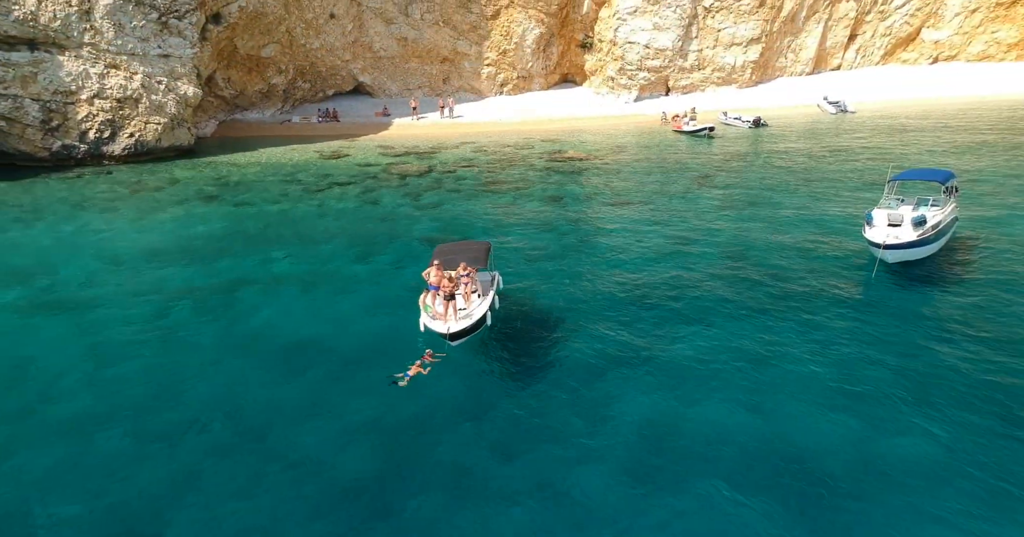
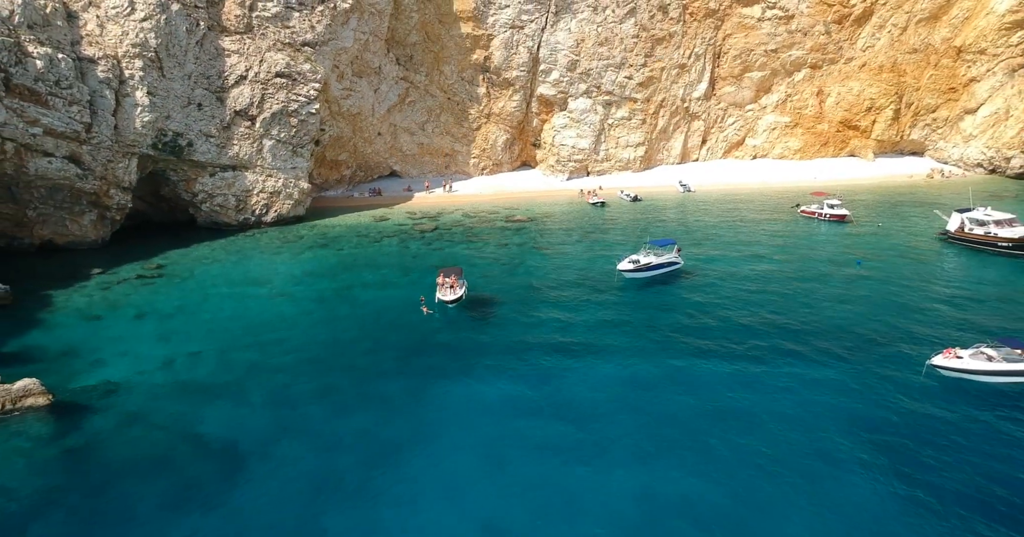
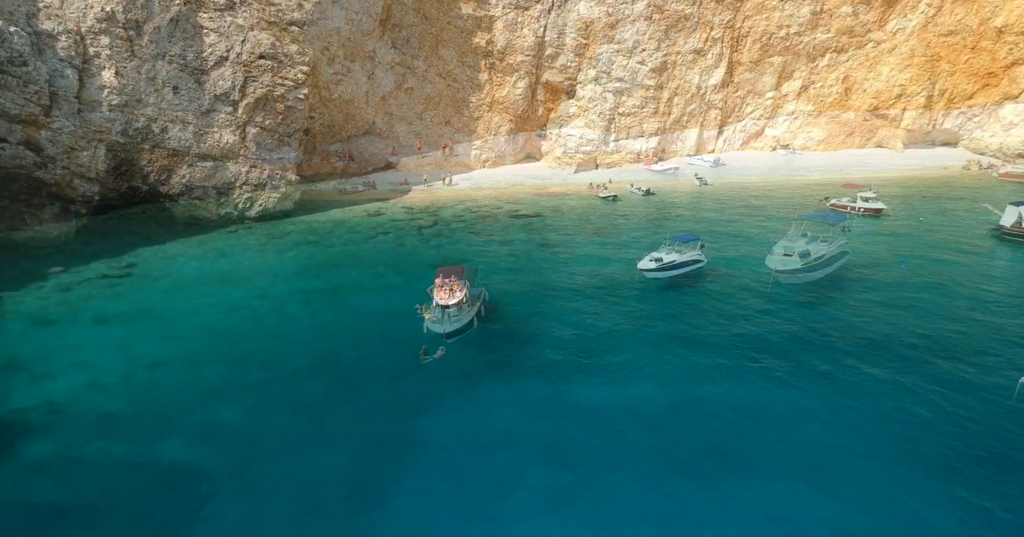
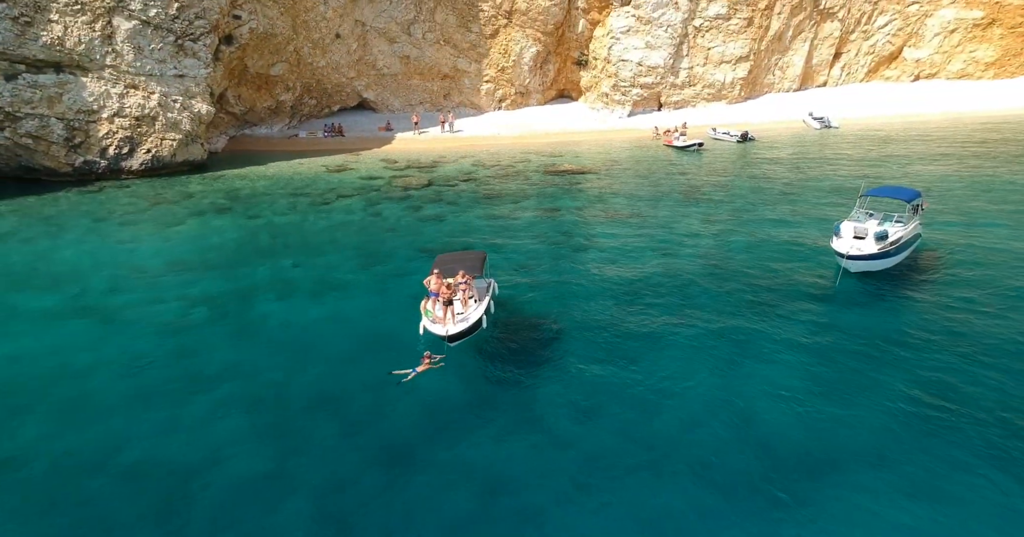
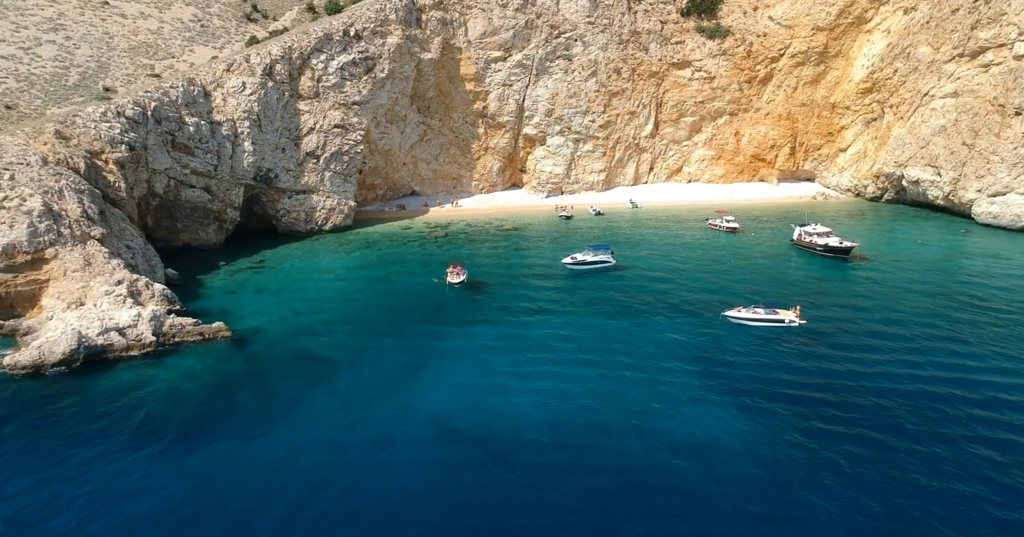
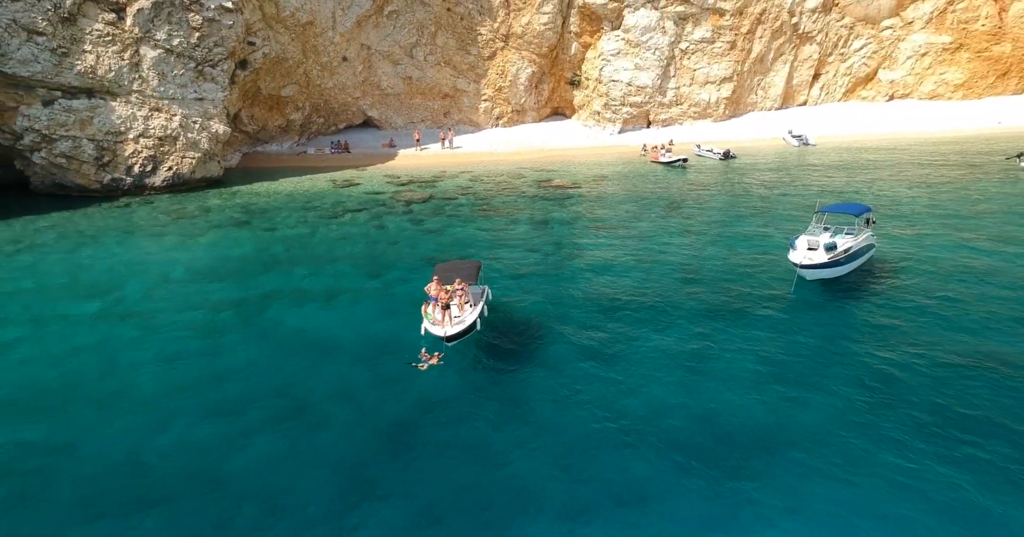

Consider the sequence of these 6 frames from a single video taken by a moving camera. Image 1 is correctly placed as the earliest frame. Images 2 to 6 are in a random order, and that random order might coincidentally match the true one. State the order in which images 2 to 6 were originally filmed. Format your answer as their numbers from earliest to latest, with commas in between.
4, 6, 3, 2, 5
